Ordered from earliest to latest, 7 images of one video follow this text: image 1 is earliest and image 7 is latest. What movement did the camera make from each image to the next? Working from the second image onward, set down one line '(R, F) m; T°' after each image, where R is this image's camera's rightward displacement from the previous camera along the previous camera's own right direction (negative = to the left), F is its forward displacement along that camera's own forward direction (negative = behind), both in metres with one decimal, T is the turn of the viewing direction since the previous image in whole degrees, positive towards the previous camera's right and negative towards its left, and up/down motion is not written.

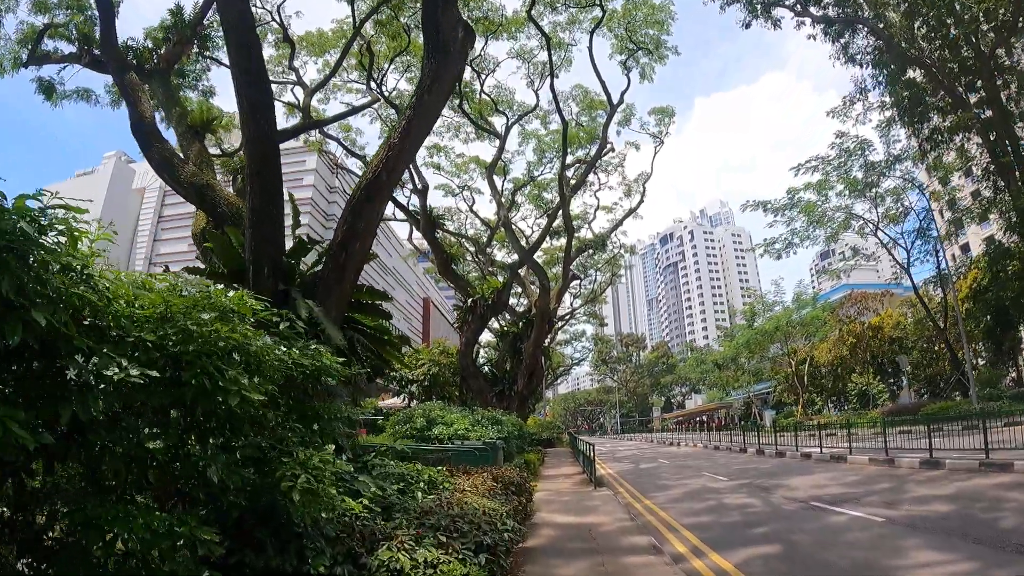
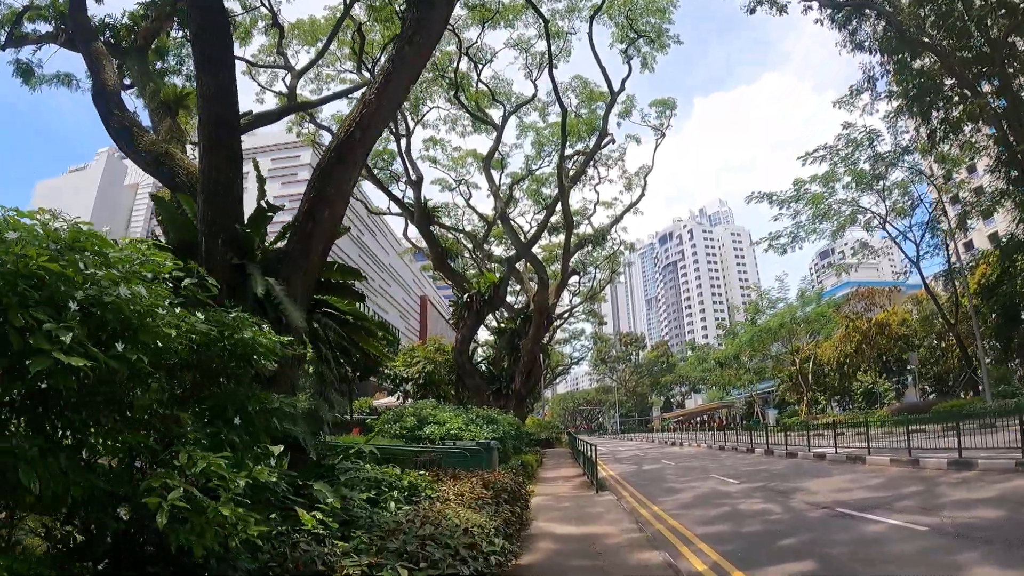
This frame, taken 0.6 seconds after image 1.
(0.0, +0.7) m; 0°
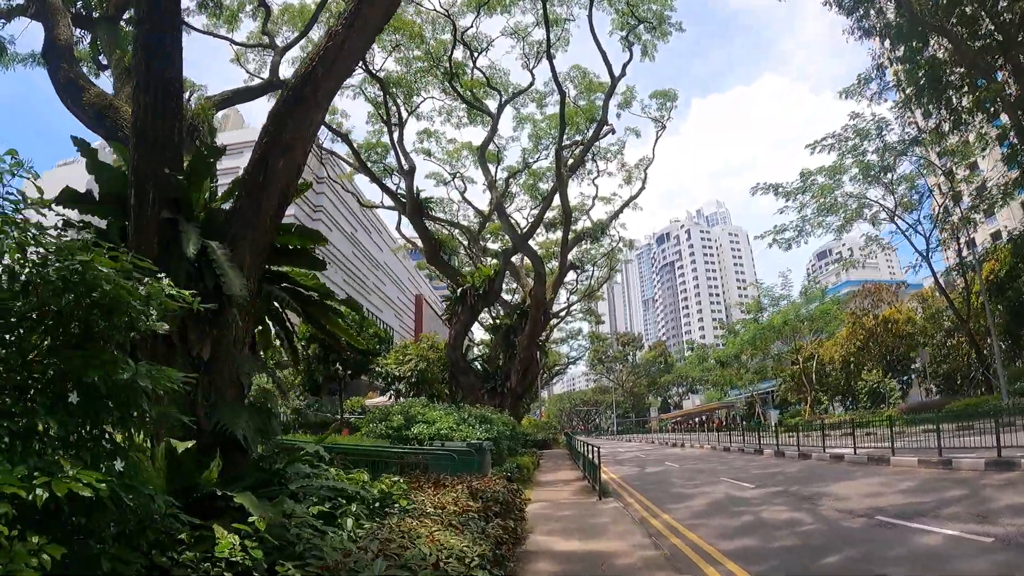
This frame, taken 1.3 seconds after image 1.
(0.0, +0.8) m; 0°
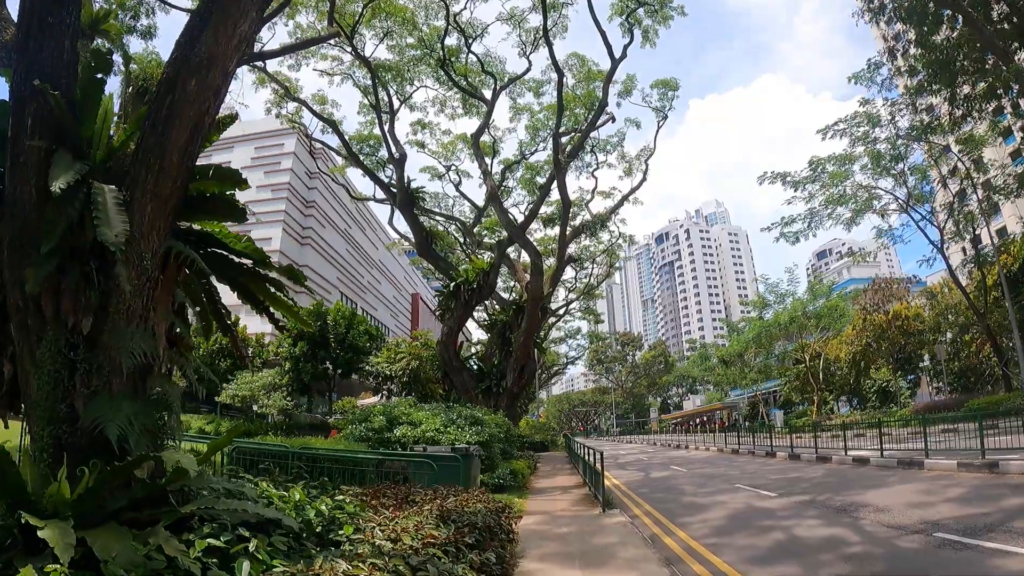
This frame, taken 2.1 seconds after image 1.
(+0.1, +0.9) m; 0°
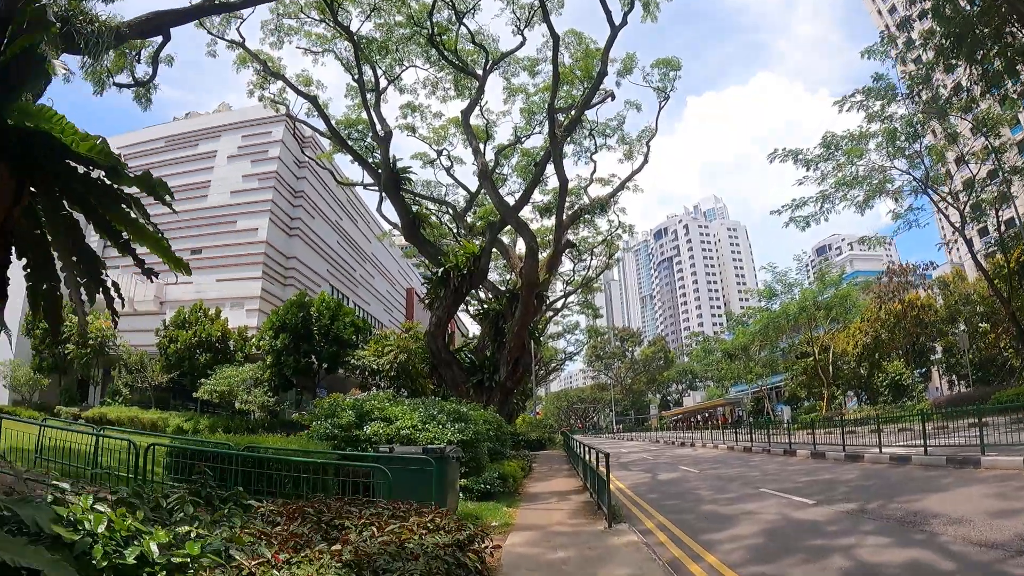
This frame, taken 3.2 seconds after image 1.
(+0.1, +1.2) m; 0°
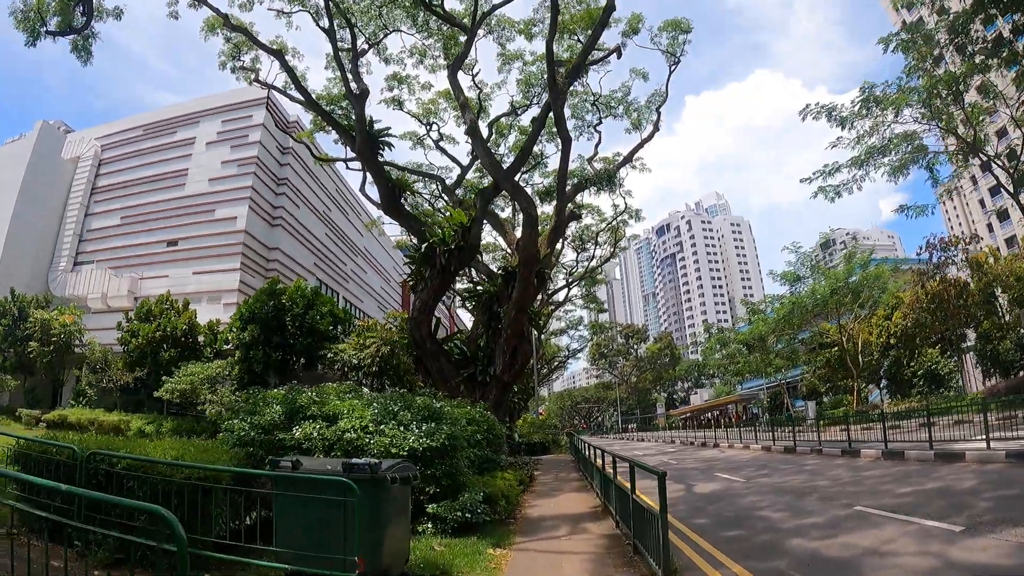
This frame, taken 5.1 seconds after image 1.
(+0.1, +2.2) m; 0°
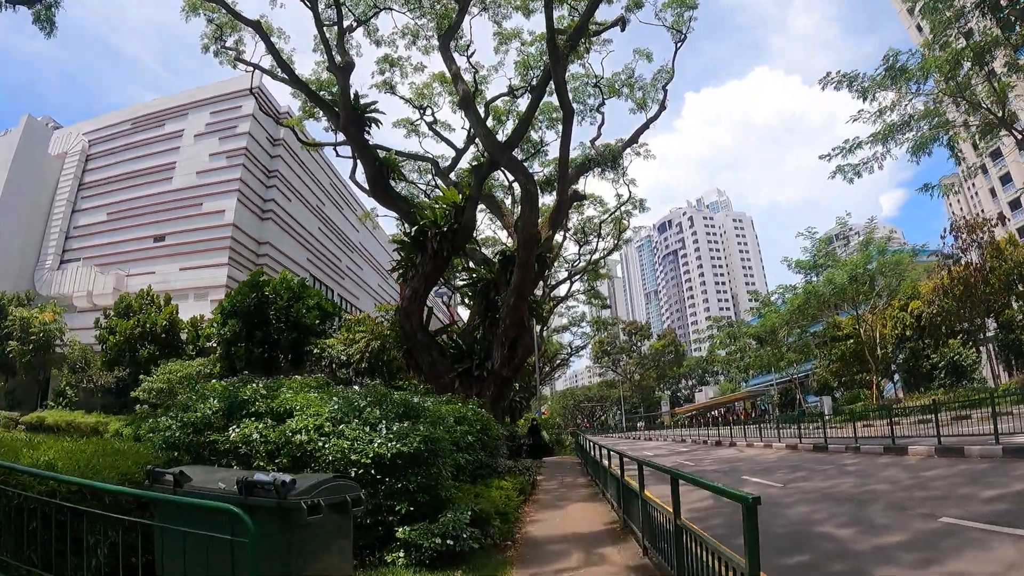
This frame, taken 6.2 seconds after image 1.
(0.0, +1.1) m; 0°
